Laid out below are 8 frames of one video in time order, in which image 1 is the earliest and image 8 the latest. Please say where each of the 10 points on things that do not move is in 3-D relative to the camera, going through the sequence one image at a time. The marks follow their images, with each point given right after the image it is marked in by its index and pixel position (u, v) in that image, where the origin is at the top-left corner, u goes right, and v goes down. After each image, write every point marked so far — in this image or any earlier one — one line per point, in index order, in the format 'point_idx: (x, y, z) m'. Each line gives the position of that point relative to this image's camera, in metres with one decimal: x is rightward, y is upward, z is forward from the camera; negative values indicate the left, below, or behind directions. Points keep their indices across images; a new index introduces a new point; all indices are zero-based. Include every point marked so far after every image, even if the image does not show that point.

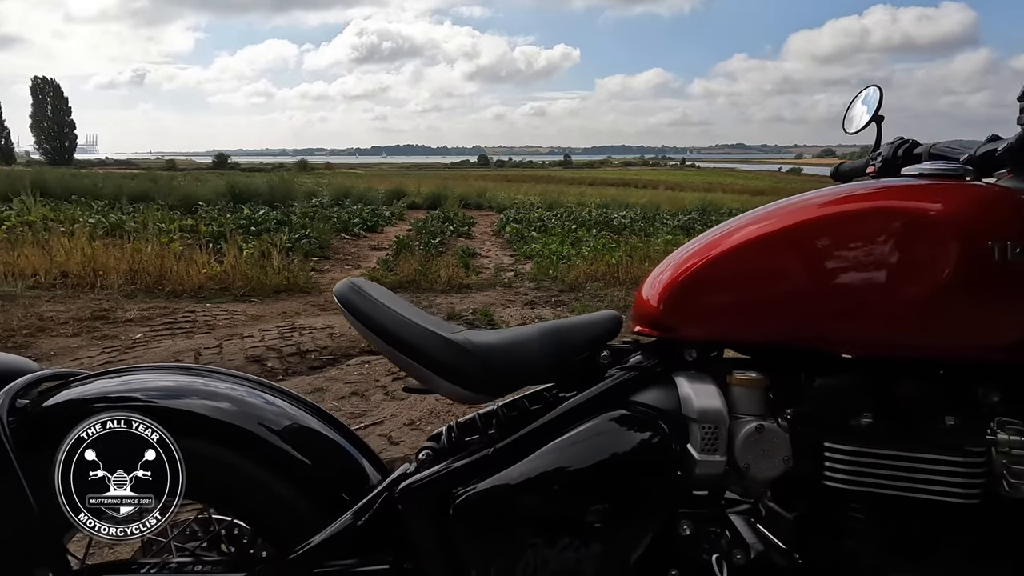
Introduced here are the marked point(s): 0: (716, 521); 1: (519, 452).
0: (+0.4, -0.4, +0.9) m
1: (0.0, -0.3, +1.0) m
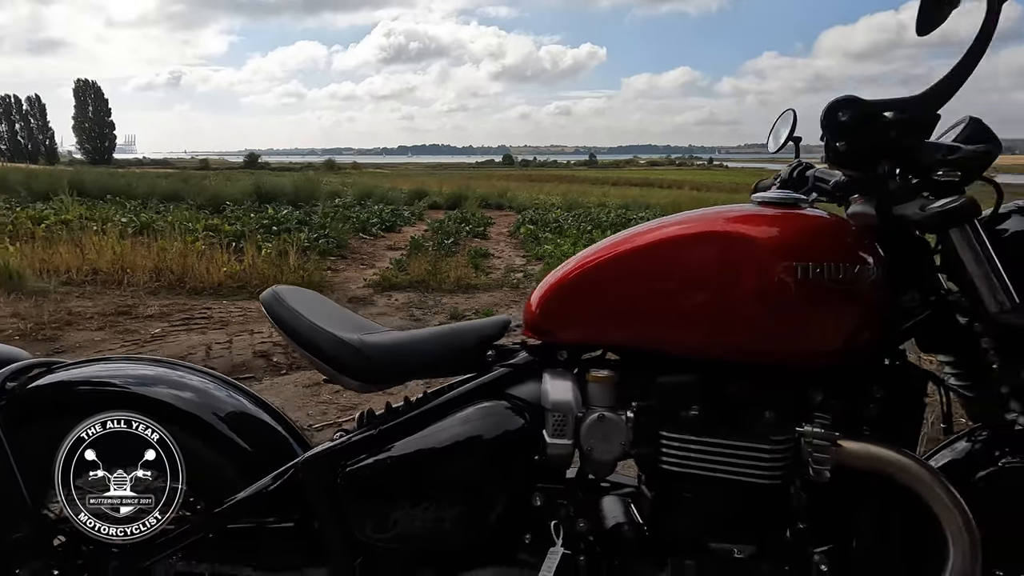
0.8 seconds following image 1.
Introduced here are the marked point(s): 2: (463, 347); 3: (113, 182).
0: (+0.1, -0.4, +1.1) m
1: (-0.2, -0.3, +1.2) m
2: (-0.1, -0.1, +1.2) m
3: (-14.5, +3.9, +19.5) m
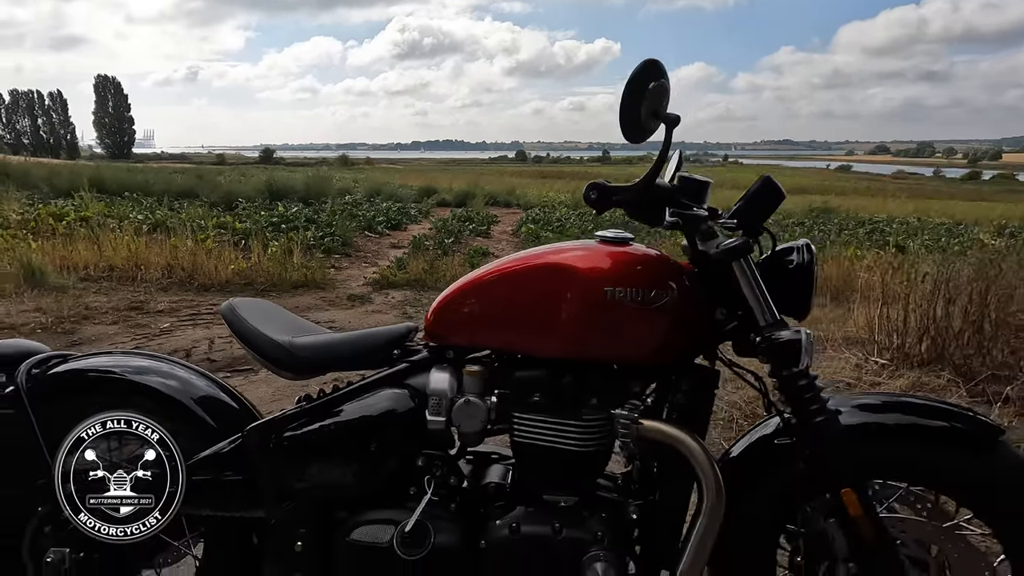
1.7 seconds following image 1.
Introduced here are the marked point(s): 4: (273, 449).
0: (-0.2, -0.5, +1.5) m
1: (-0.5, -0.3, +1.5) m
2: (-0.4, -0.2, +1.6) m
3: (-14.3, +4.1, +20.2) m
4: (-0.7, -0.4, +1.5) m
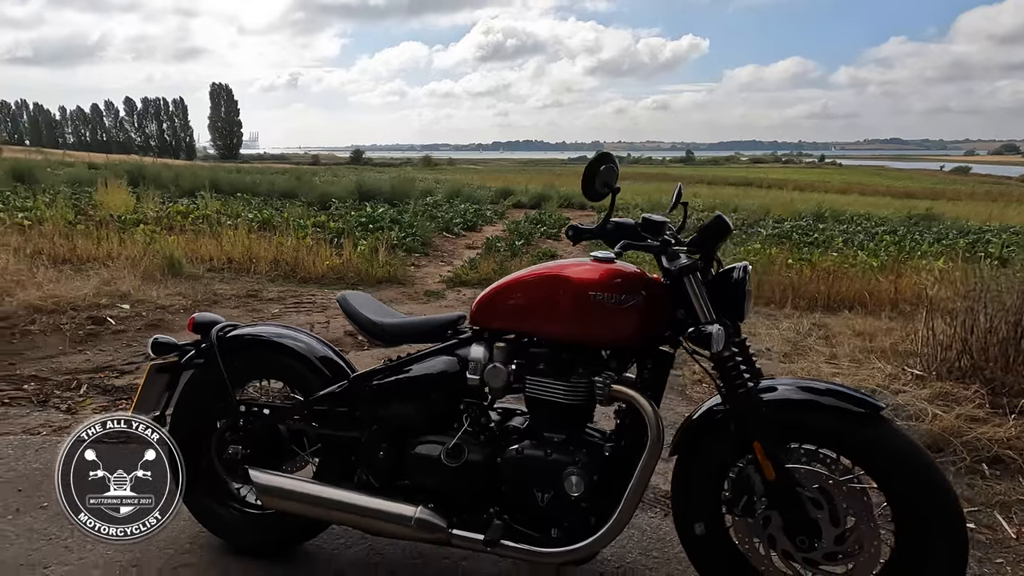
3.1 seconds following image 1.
0: (-0.1, -0.5, +2.2) m
1: (-0.5, -0.3, +2.3) m
2: (-0.3, -0.2, +2.3) m
3: (-11.4, +4.5, +22.6) m
4: (-0.6, -0.4, +2.3) m
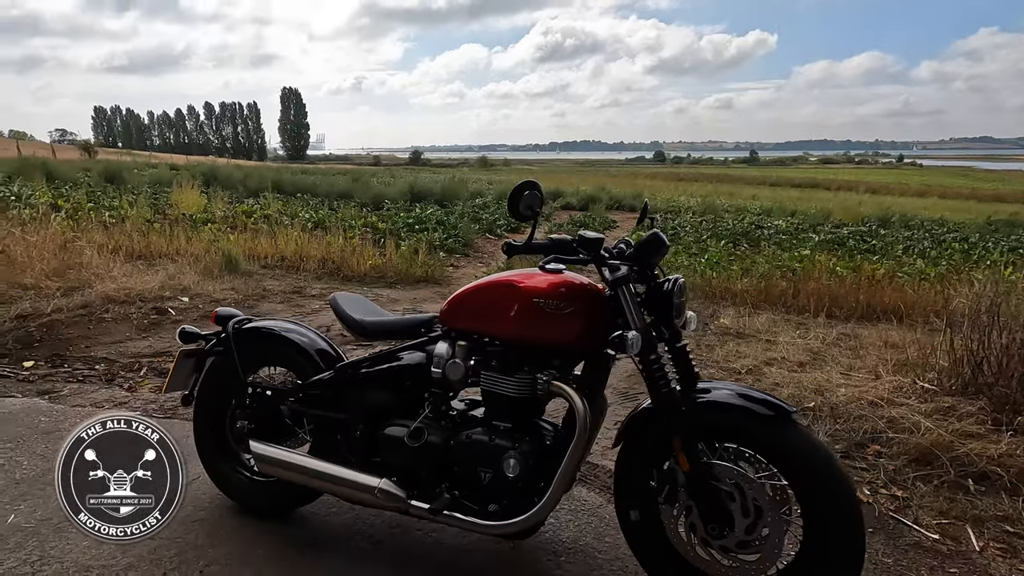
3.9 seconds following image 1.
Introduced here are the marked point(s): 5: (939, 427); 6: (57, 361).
0: (-0.3, -0.5, +2.5) m
1: (-0.6, -0.4, +2.6) m
2: (-0.5, -0.2, +2.6) m
3: (-9.4, +4.7, +24.0) m
4: (-0.8, -0.4, +2.7) m
5: (+3.1, -1.0, +3.9) m
6: (-4.6, -0.7, +5.4) m
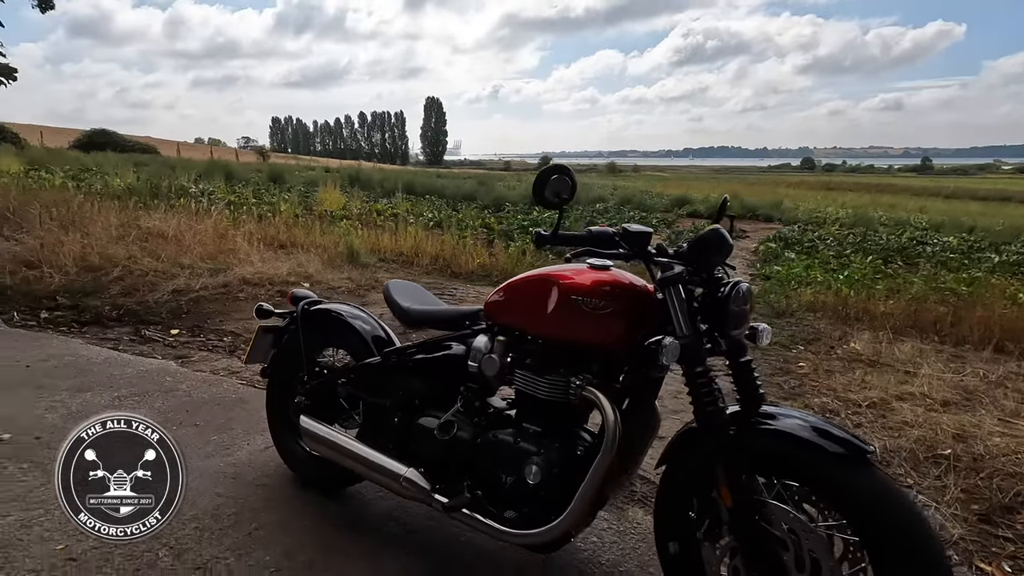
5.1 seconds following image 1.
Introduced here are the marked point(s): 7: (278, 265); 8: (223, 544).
0: (-0.2, -0.5, +2.4) m
1: (-0.4, -0.3, +2.6) m
2: (-0.2, -0.1, +2.6) m
3: (-3.8, +4.9, +25.4) m
4: (-0.6, -0.4, +2.7) m
5: (+3.5, -1.2, +3.0) m
6: (-3.6, -0.5, +6.2) m
7: (-3.7, +0.4, +8.5) m
8: (-1.4, -1.2, +2.6) m
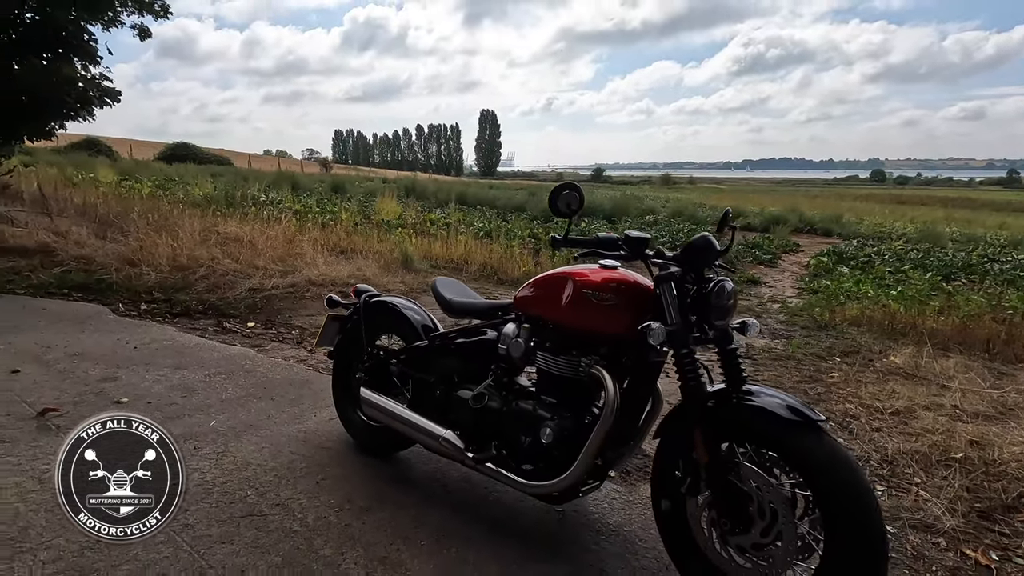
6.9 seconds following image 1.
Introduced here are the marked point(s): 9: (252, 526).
0: (0.0, -0.4, +2.9) m
1: (-0.3, -0.3, +3.1) m
2: (-0.1, -0.1, +3.1) m
3: (-1.4, +4.5, +26.2) m
4: (-0.4, -0.4, +3.2) m
5: (+3.6, -1.3, +3.1) m
6: (-3.2, -0.5, +7.0) m
7: (-3.0, +0.3, +9.3) m
8: (-1.3, -1.2, +3.1) m
9: (-1.4, -1.2, +2.8) m
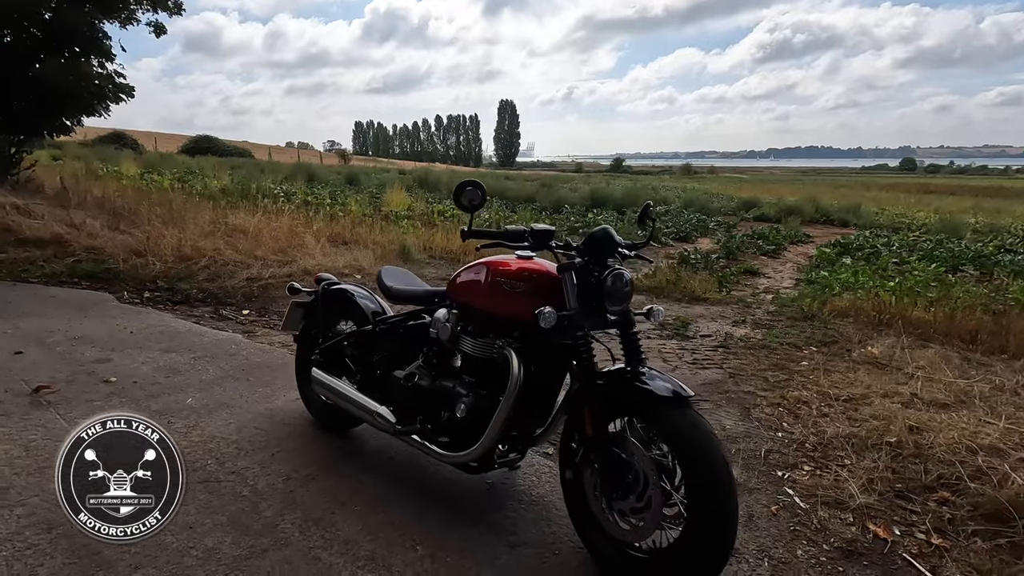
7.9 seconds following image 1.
0: (-0.5, -0.4, +3.1) m
1: (-0.7, -0.2, +3.4) m
2: (-0.5, -0.1, +3.3) m
3: (-1.0, +5.0, +26.4) m
4: (-0.8, -0.3, +3.4) m
5: (+3.2, -1.2, +3.3) m
6: (-3.4, -0.3, +7.3) m
7: (-3.2, +0.5, +9.6) m
8: (-1.7, -1.1, +3.4) m
9: (-1.8, -1.2, +3.1) m
